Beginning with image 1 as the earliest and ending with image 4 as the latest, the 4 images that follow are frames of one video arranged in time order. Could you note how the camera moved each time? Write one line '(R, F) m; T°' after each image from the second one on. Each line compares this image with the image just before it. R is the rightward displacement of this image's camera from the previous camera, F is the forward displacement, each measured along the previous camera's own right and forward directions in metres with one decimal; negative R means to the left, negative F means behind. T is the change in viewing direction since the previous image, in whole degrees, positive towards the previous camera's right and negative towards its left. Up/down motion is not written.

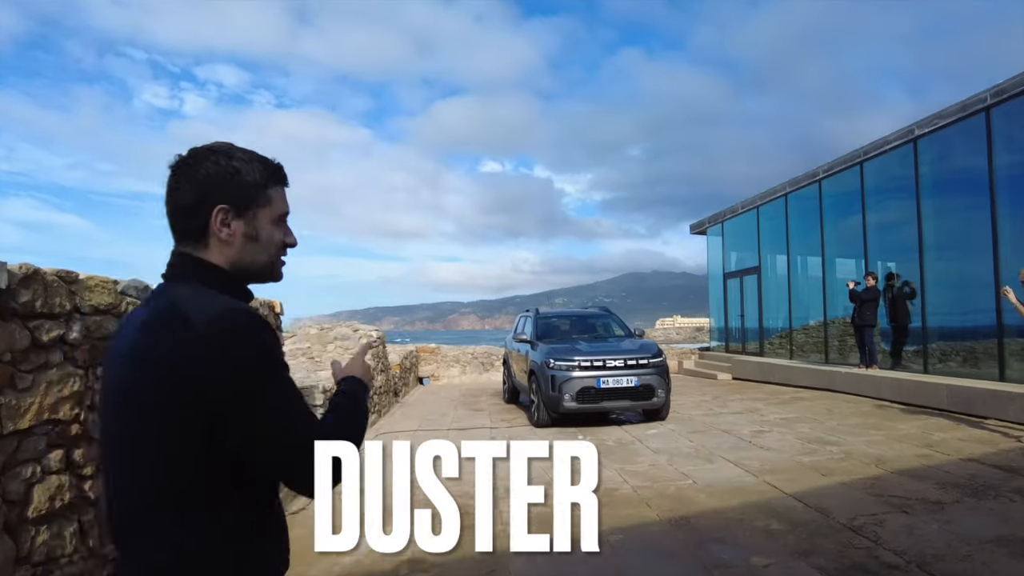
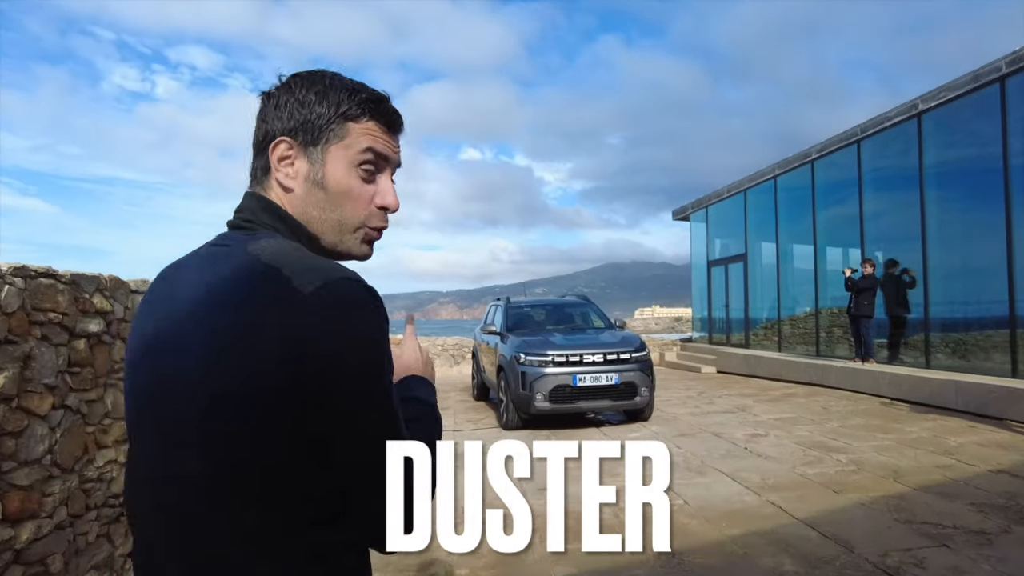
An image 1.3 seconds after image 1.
(+0.2, +1.0) m; +2°
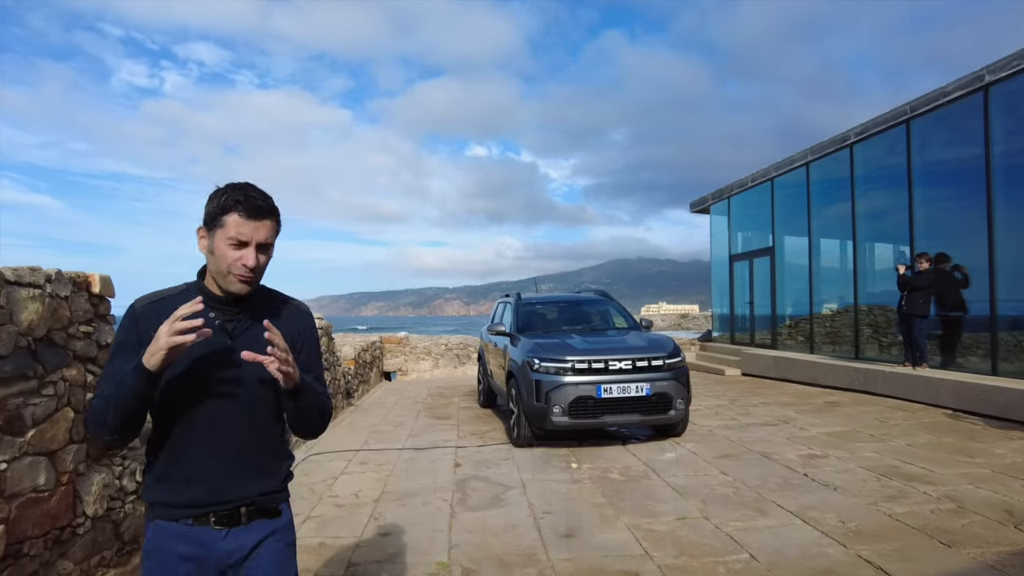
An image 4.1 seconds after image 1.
(-0.1, +1.1) m; 0°
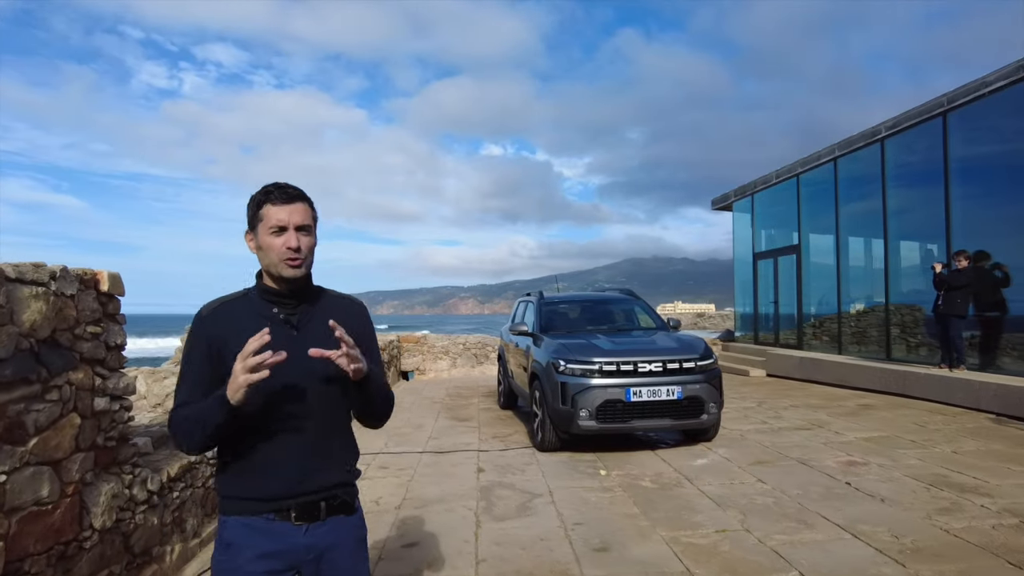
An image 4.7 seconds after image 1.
(-0.1, +0.3) m; -1°
